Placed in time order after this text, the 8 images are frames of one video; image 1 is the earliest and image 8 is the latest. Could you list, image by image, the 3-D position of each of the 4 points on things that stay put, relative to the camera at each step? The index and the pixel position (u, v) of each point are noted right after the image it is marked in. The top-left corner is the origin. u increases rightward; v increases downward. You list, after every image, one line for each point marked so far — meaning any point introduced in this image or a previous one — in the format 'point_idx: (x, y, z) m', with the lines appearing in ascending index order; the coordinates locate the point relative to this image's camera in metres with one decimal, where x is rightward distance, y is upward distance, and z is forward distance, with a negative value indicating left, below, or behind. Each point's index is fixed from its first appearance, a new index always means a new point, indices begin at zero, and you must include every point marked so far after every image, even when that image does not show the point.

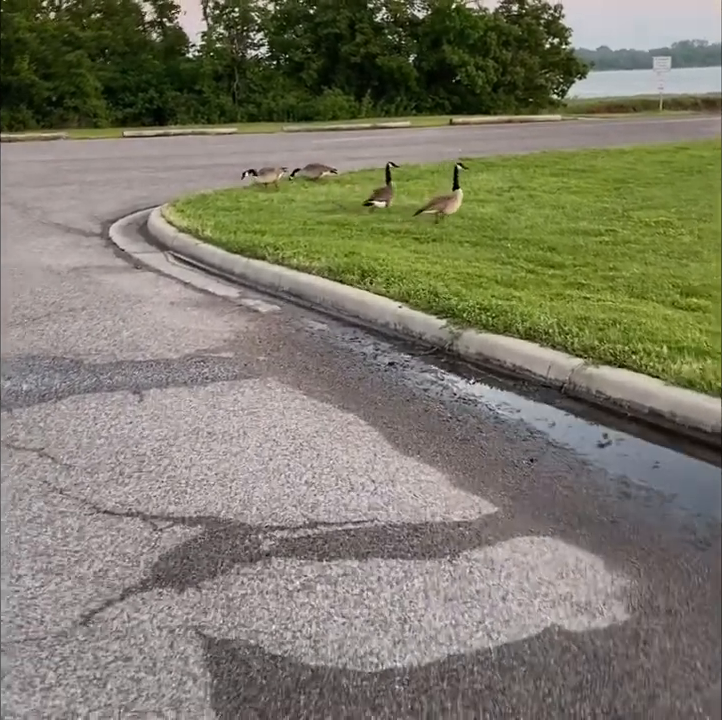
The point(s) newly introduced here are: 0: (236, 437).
0: (-0.5, -0.3, +3.8) m
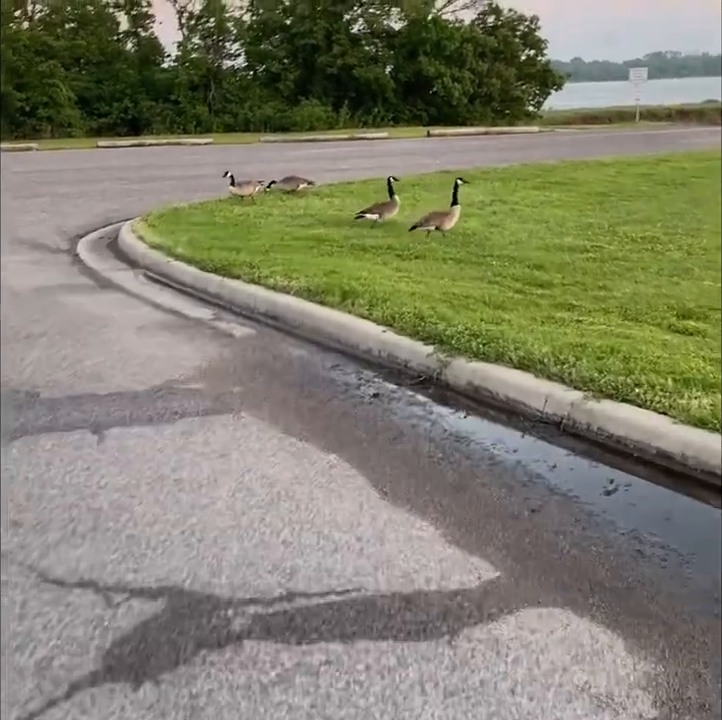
0: (-0.6, -0.4, +3.5) m
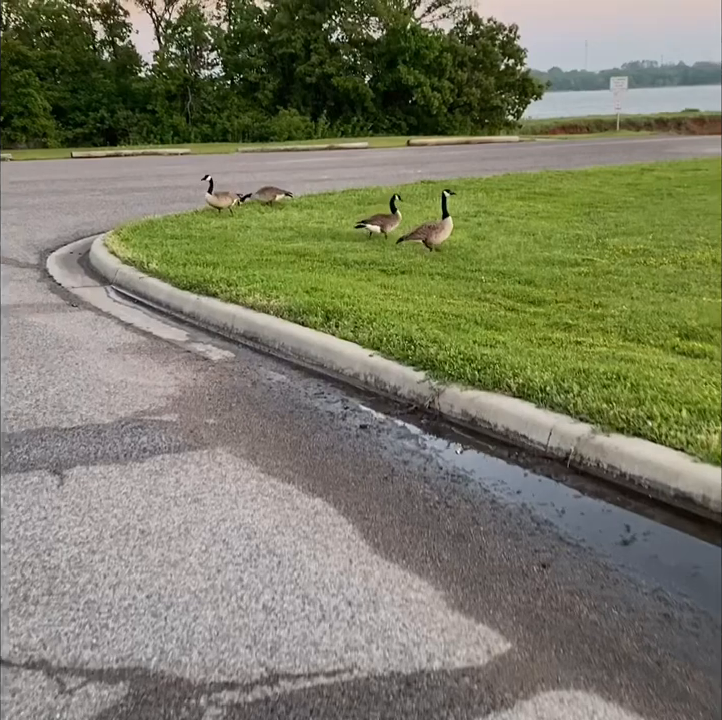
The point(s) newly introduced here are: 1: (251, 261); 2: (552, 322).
0: (-0.6, -0.6, +3.1) m
1: (-0.9, +0.8, +7.9) m
2: (+1.1, +0.2, +5.9) m
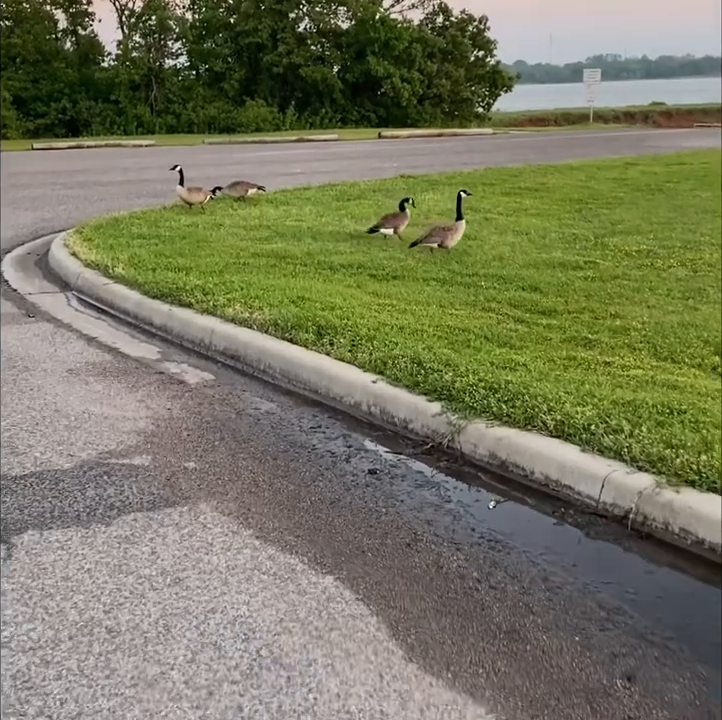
0: (-0.5, -0.7, +2.4) m
1: (-1.0, +0.7, +7.2) m
2: (+1.1, +0.1, +5.2) m
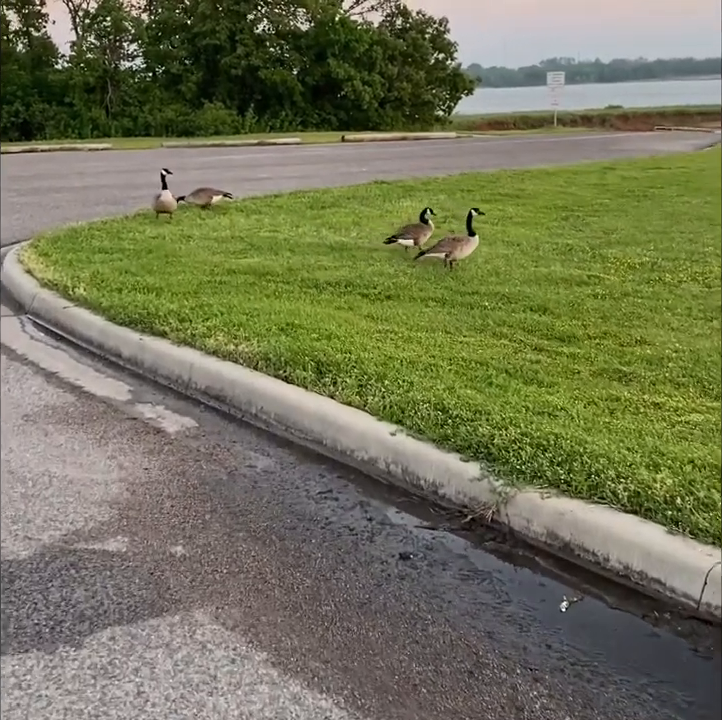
0: (-0.4, -0.9, +1.7) m
1: (-1.0, +0.5, +6.5) m
2: (+1.1, 0.0, +4.6) m
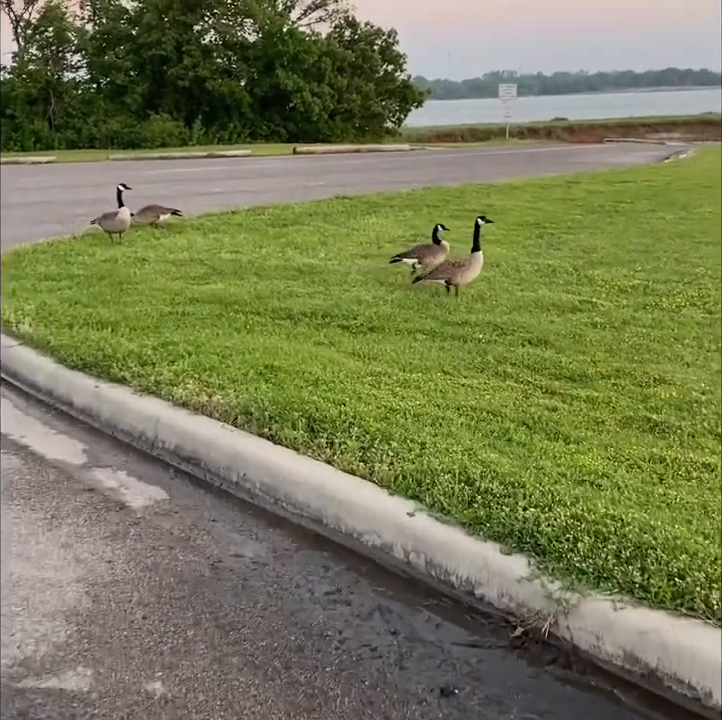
0: (-0.2, -1.0, +1.1) m
1: (-1.2, +0.3, +5.8) m
2: (+1.1, -0.2, +4.1) m
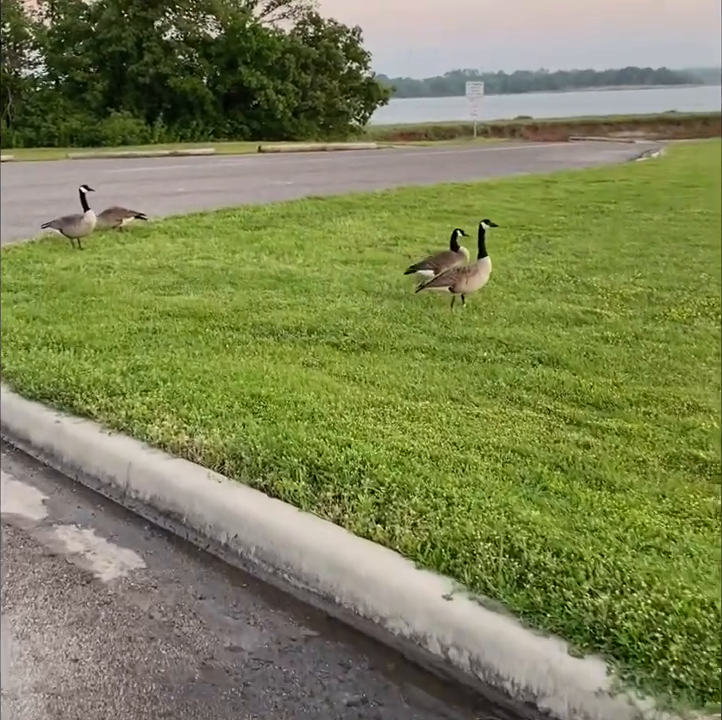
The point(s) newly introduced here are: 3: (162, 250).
0: (-0.1, -1.2, +0.5) m
1: (-1.2, +0.1, +5.2) m
2: (+1.1, -0.4, +3.5) m
3: (-1.7, +1.0, +8.5) m
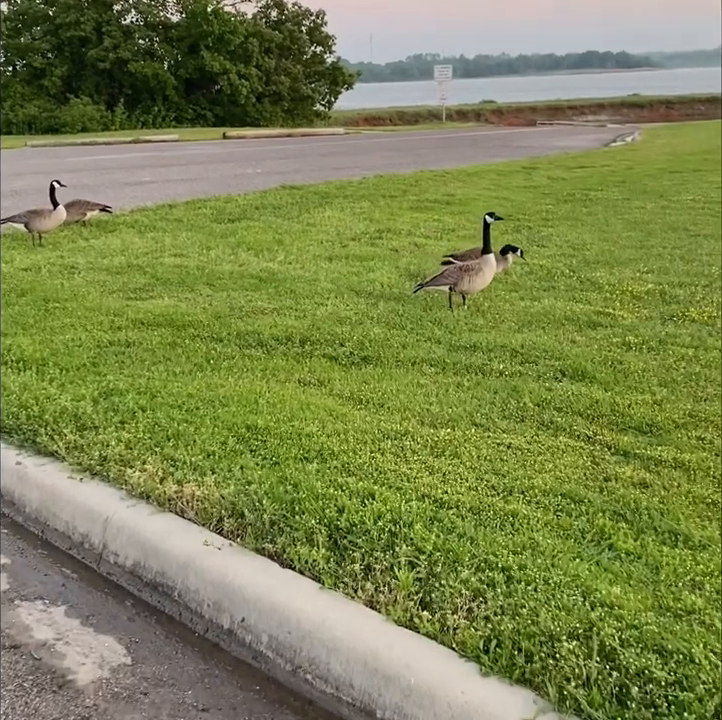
0: (+0.1, -1.3, 0.0) m
1: (-1.2, 0.0, +4.6) m
2: (+1.2, -0.4, +3.0) m
3: (-1.8, +0.9, +7.9) m
